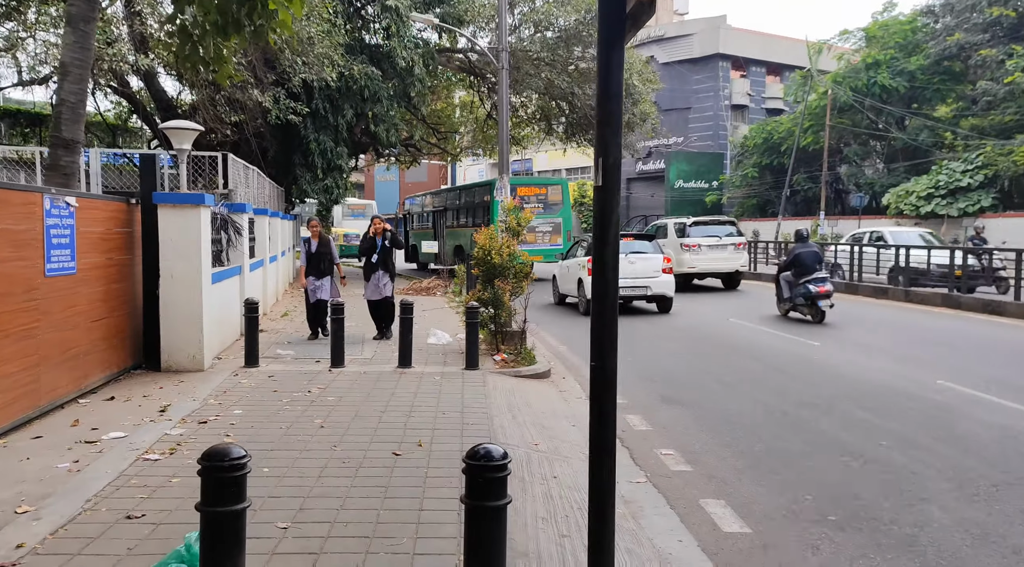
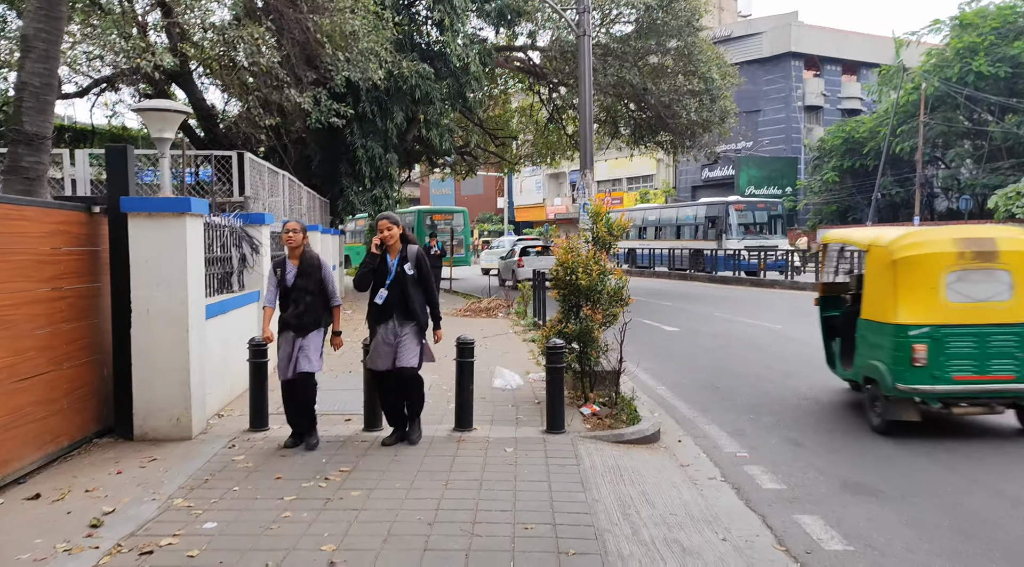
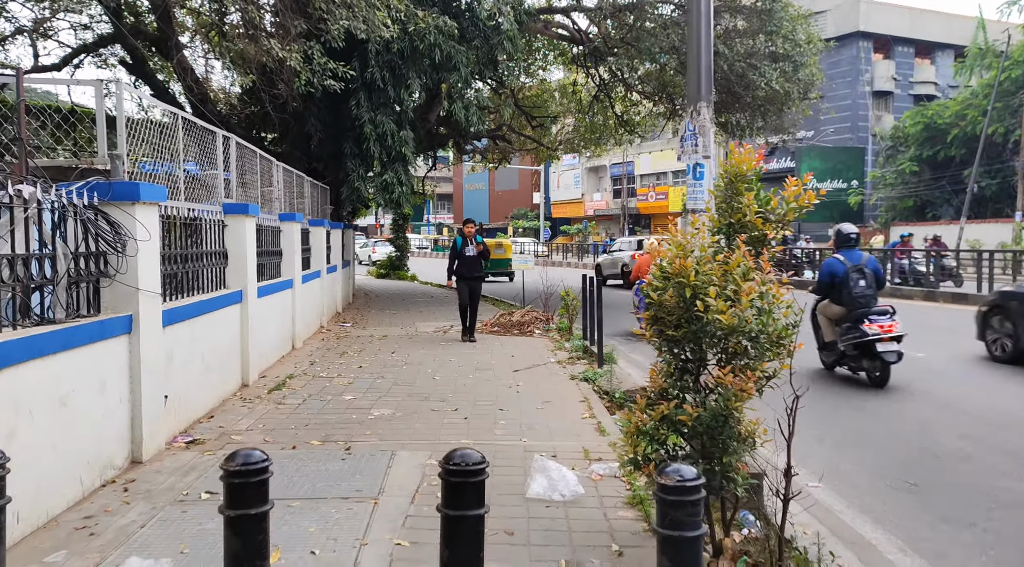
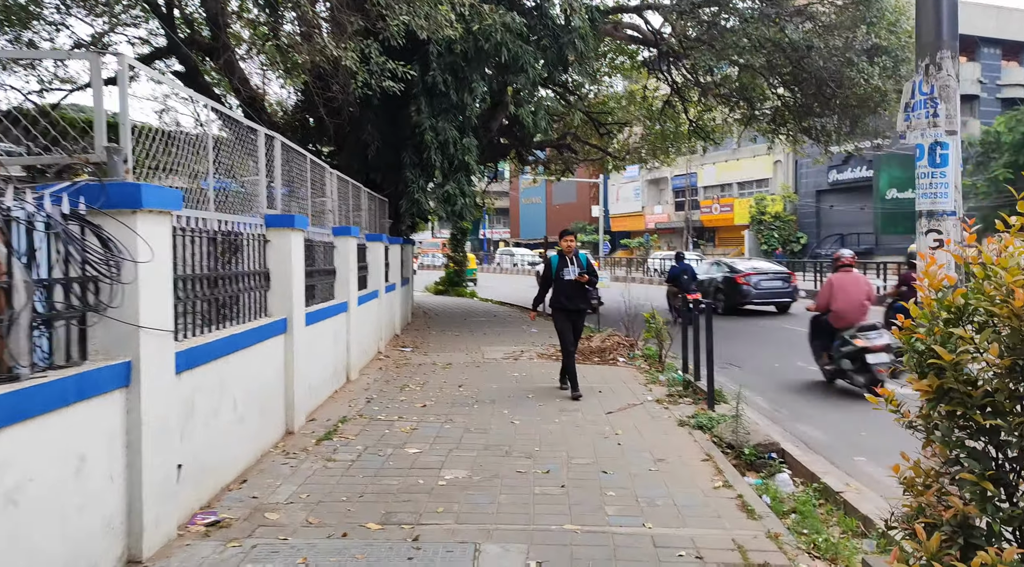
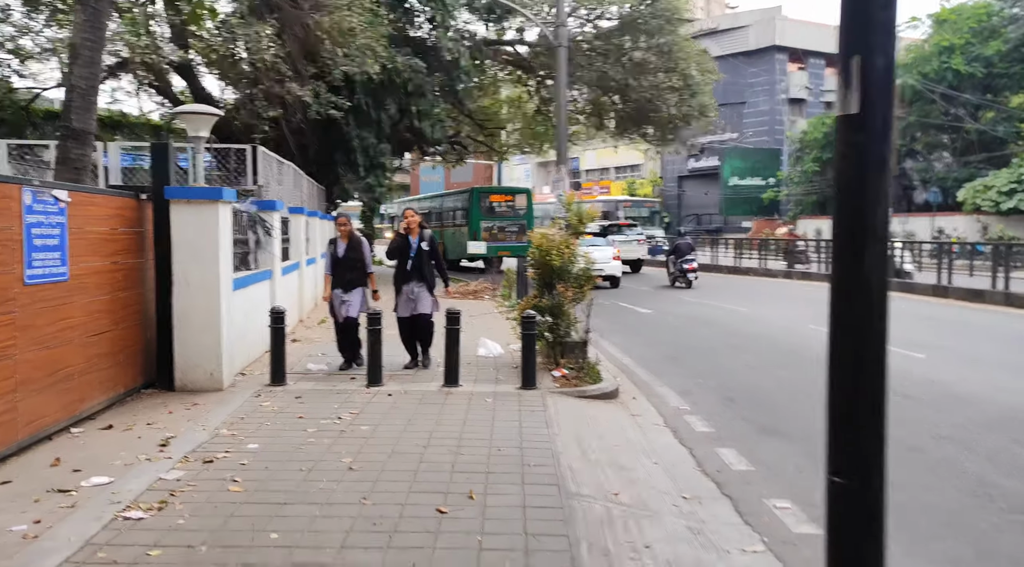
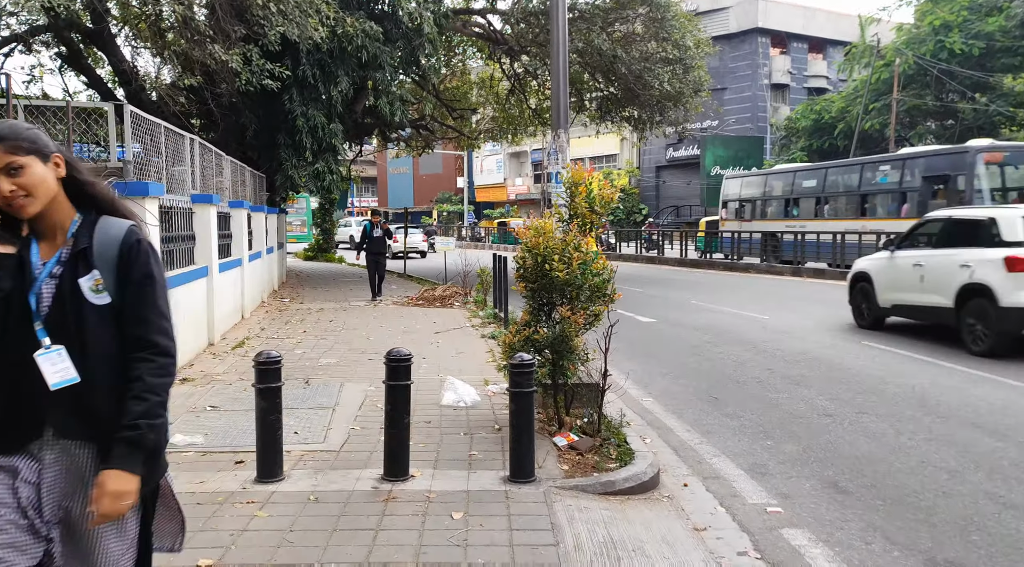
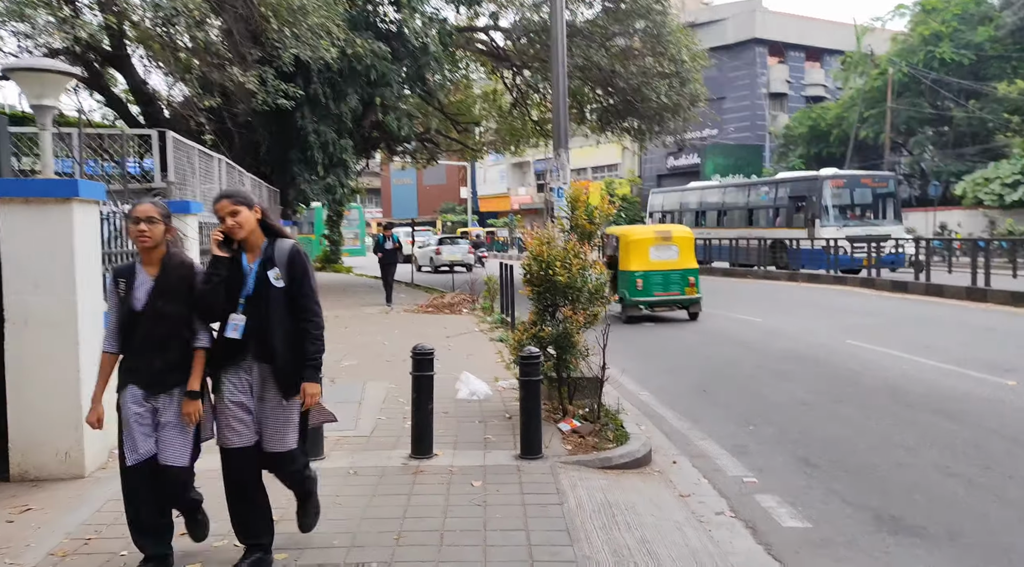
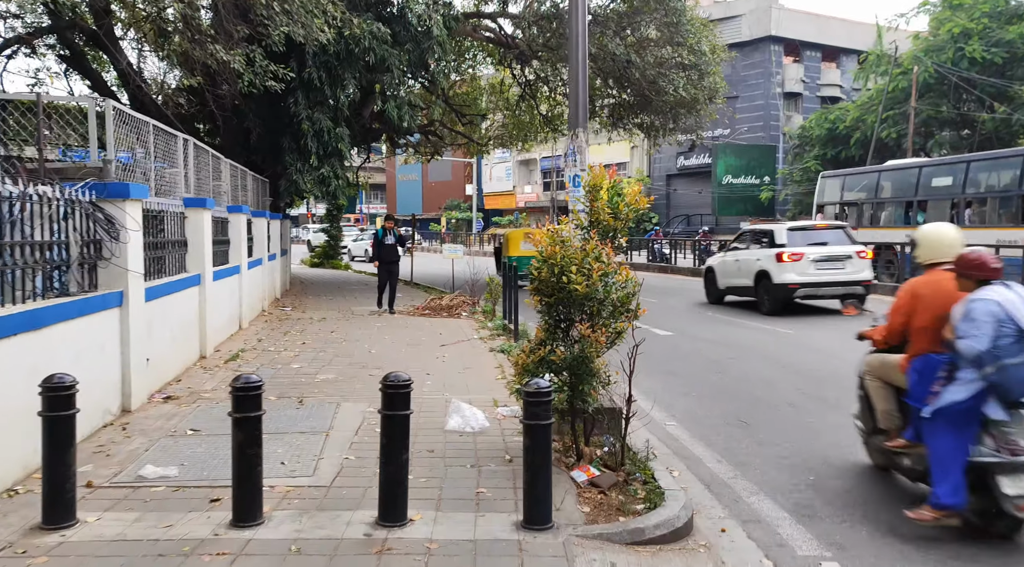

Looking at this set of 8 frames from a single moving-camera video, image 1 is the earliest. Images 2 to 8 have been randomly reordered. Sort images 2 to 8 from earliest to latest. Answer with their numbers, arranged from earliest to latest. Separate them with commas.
5, 2, 7, 6, 8, 3, 4
